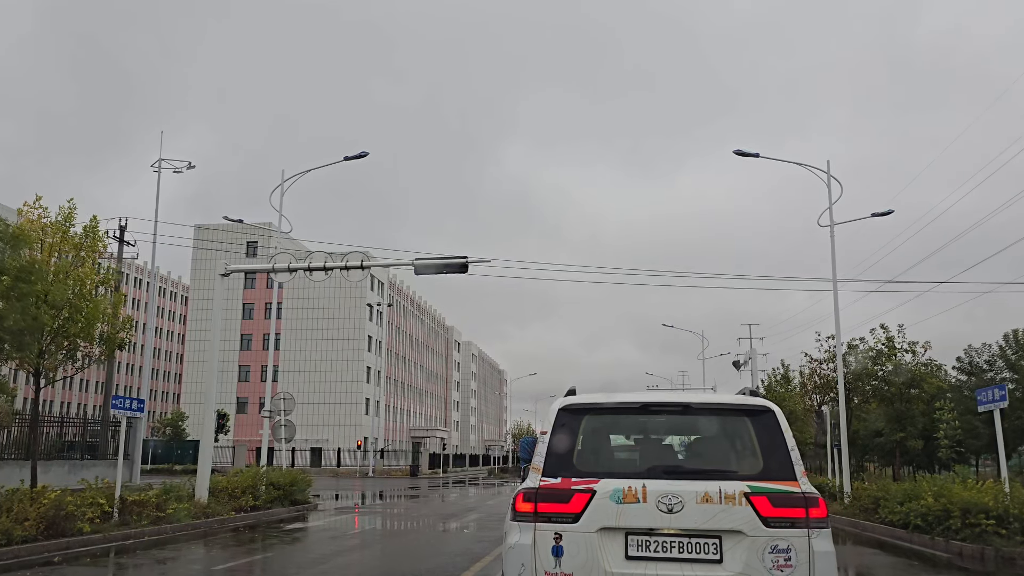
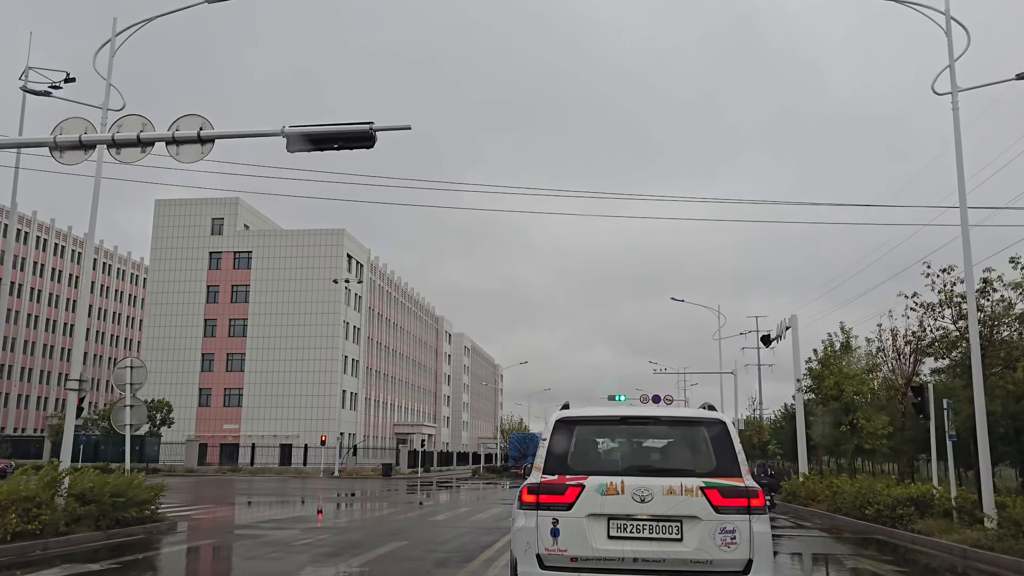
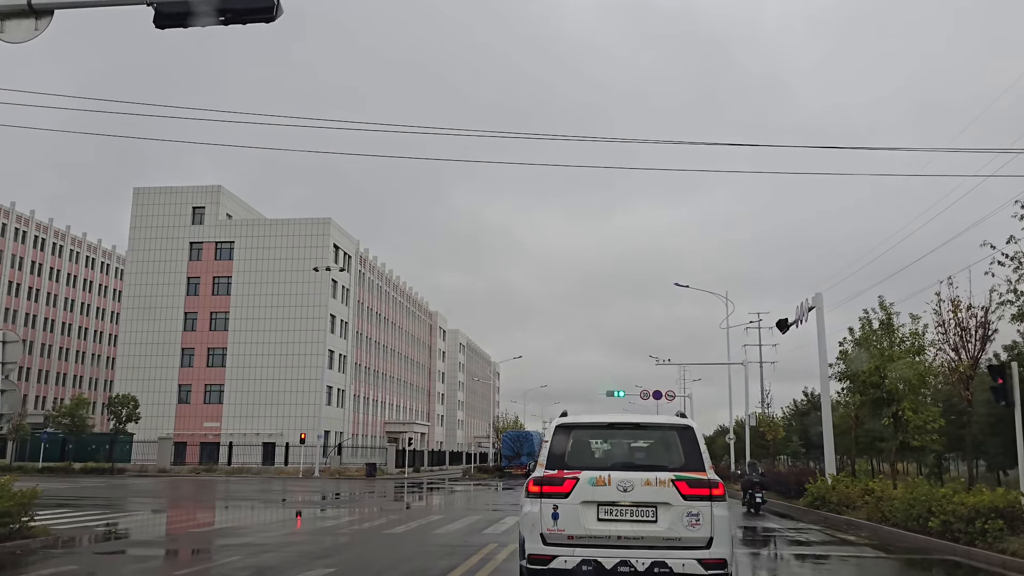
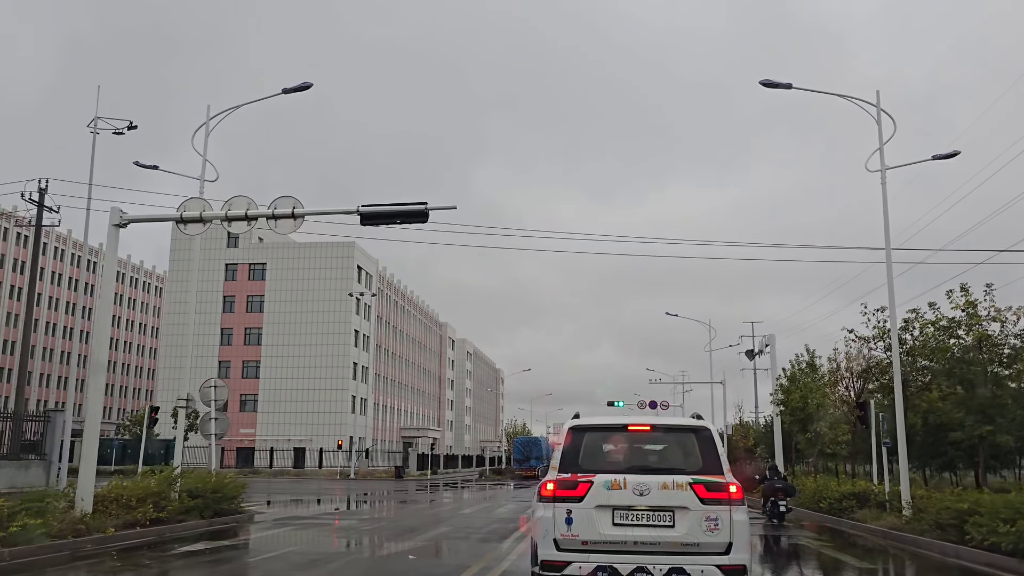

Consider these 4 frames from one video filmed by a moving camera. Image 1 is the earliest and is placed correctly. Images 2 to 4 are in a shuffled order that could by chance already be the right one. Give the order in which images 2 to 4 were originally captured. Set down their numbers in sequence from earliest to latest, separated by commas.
4, 2, 3
